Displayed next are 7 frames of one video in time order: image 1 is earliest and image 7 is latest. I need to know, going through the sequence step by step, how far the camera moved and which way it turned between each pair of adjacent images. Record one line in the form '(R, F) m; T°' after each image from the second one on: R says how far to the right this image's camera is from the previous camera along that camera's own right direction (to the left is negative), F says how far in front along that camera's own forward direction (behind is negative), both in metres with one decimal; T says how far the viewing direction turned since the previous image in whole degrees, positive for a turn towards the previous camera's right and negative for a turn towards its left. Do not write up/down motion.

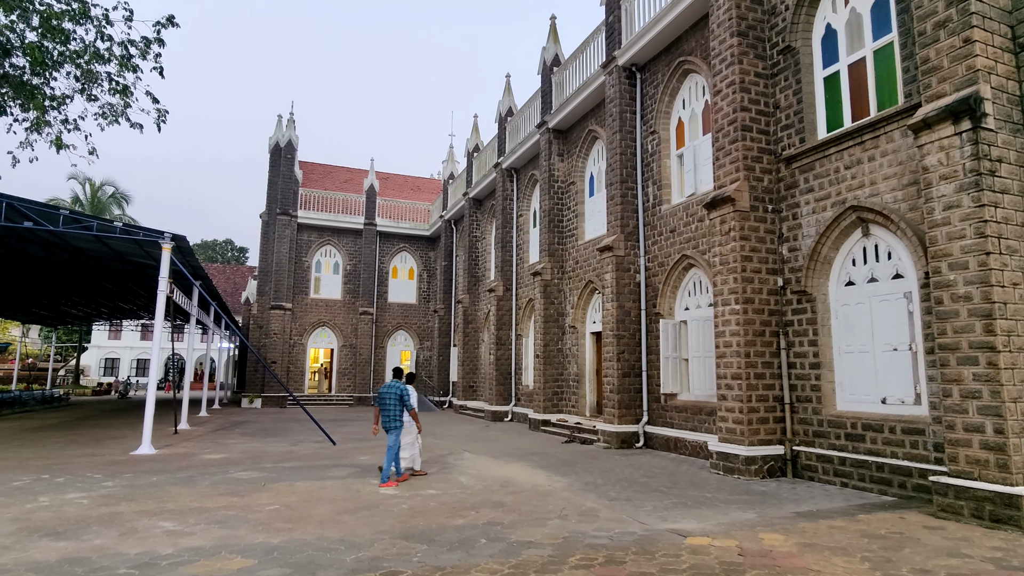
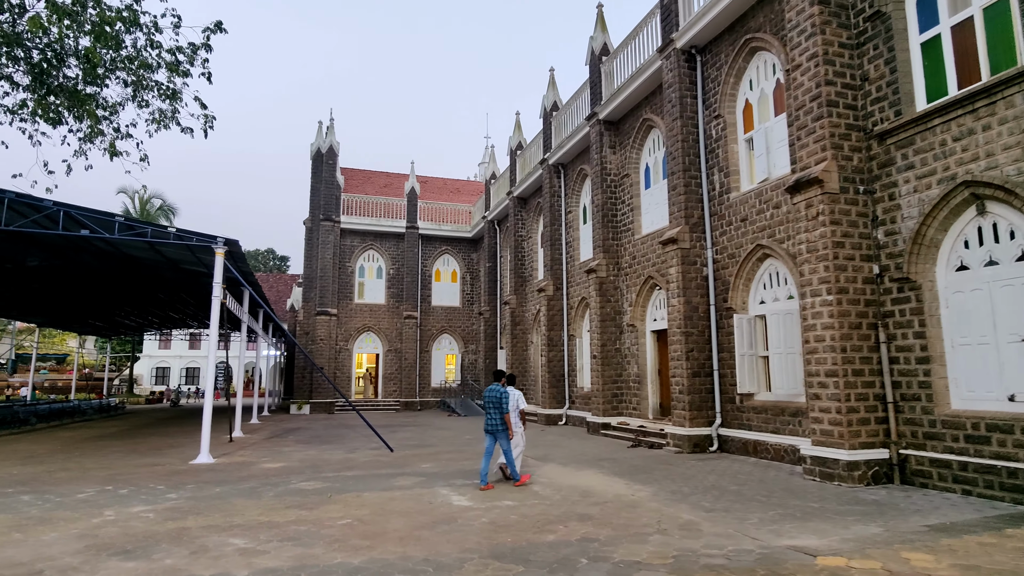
(-0.5, +0.5) m; -3°
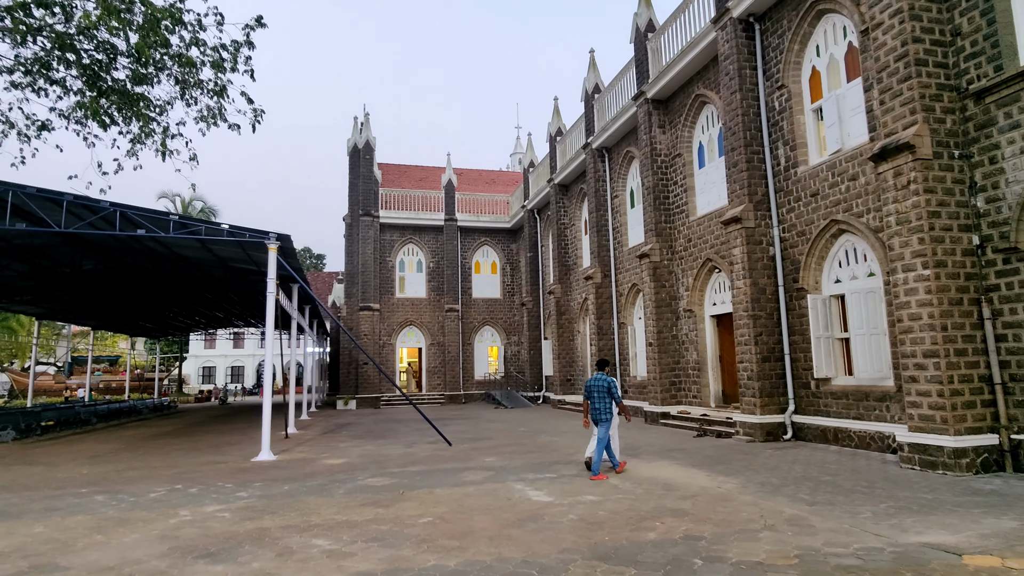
(-0.5, +0.3) m; -3°
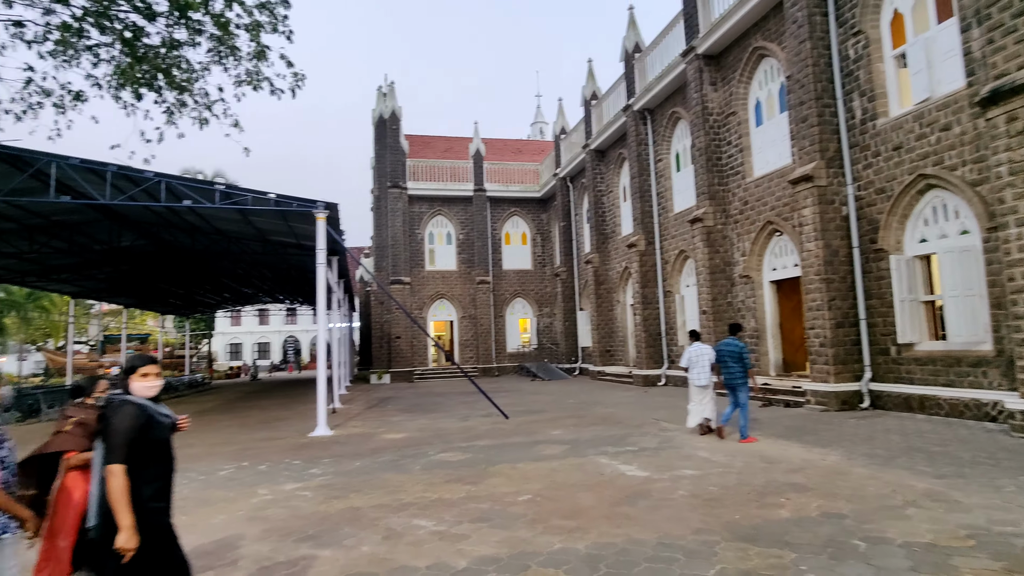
(-0.8, +0.5) m; -1°
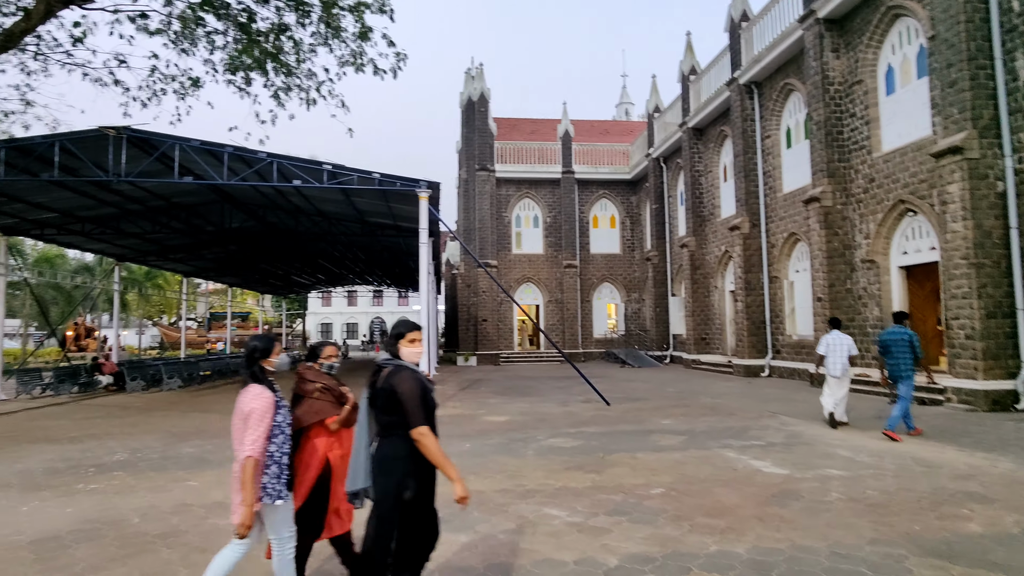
(-0.5, +0.3) m; -7°
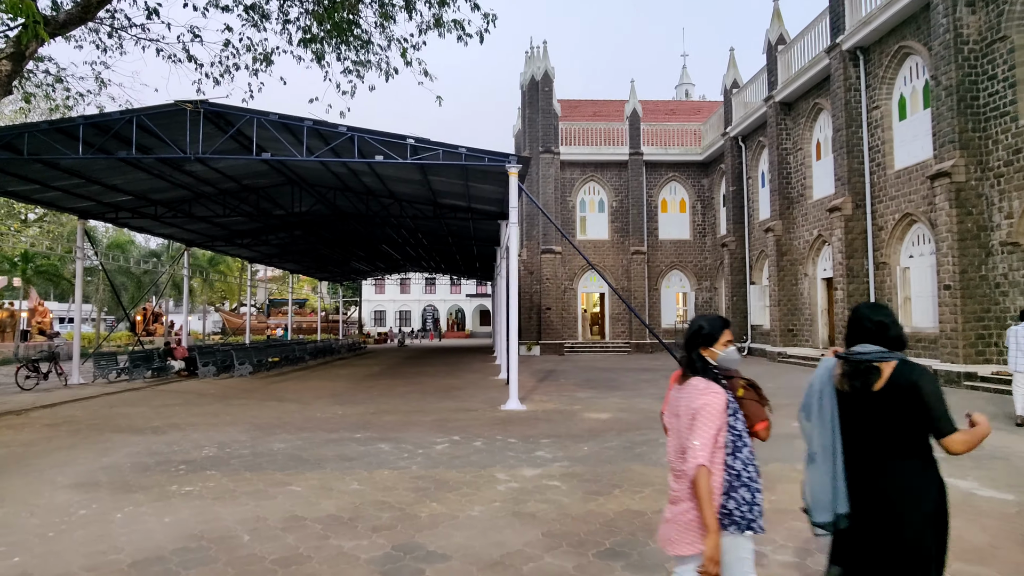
(-0.9, +0.9) m; -4°
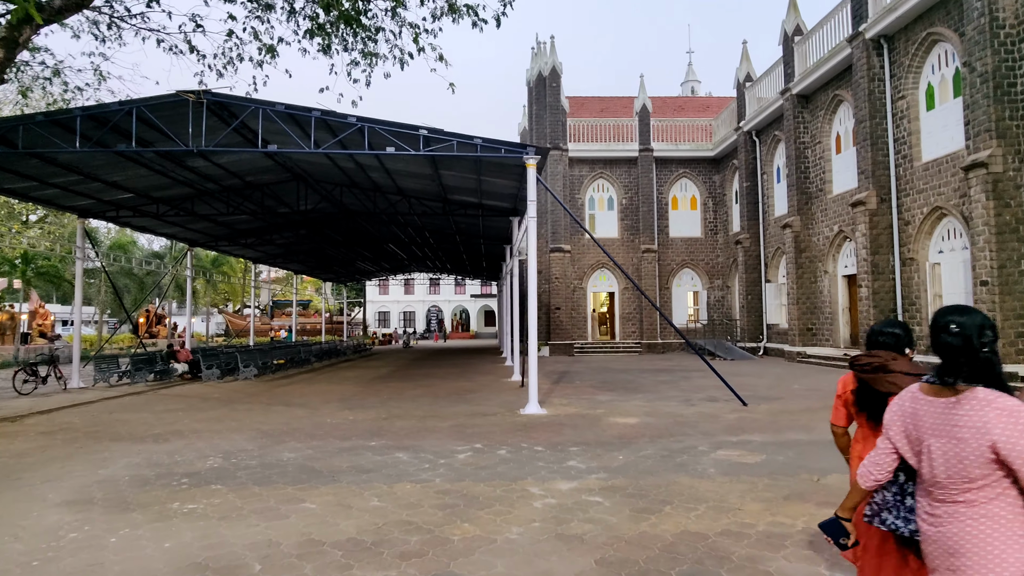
(-0.3, +0.5) m; 0°
